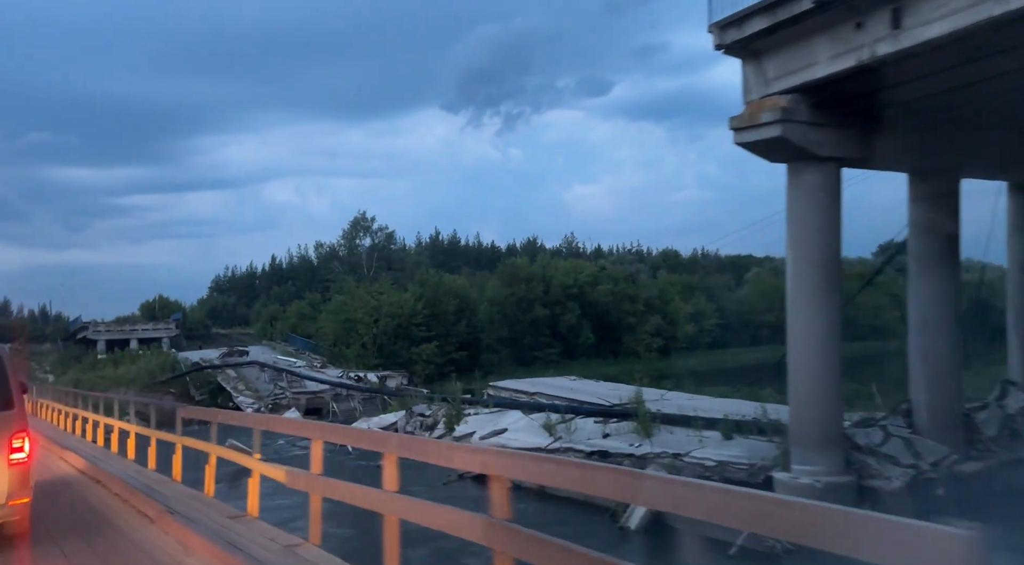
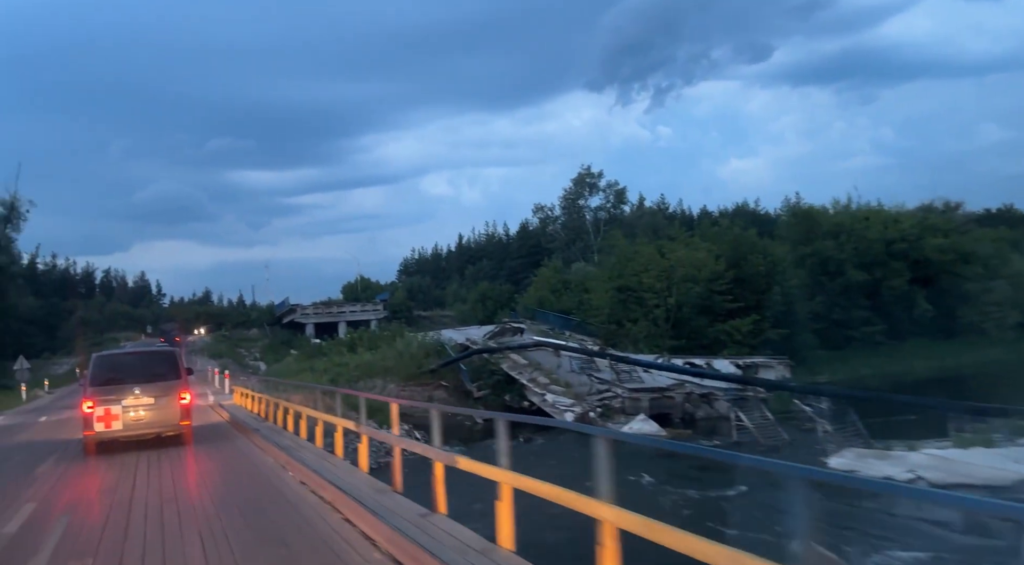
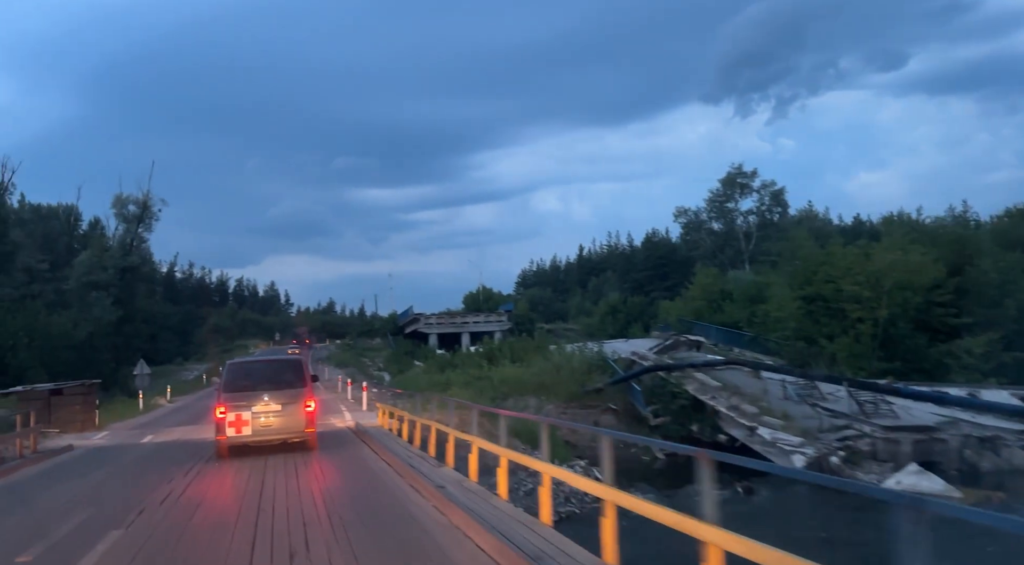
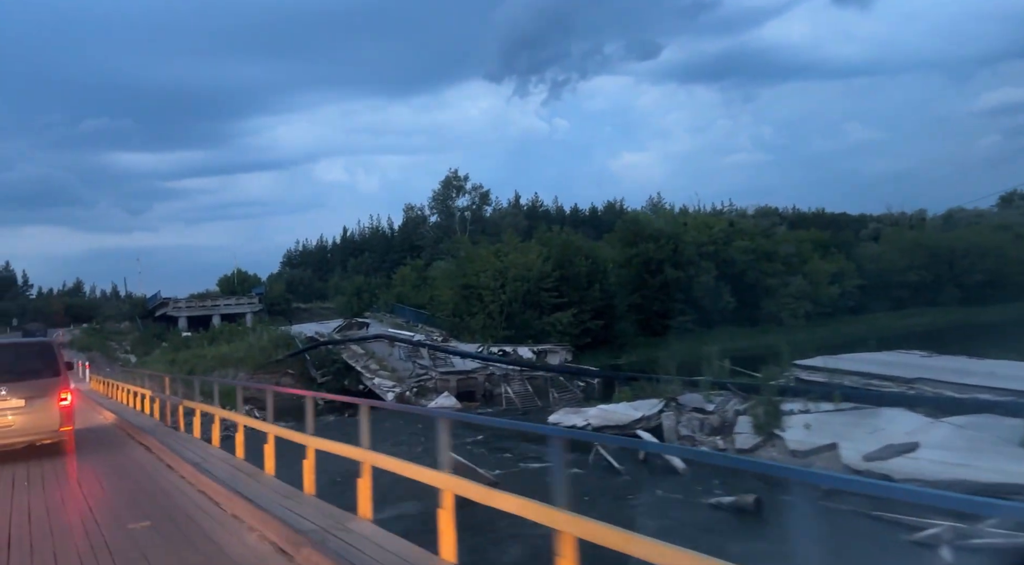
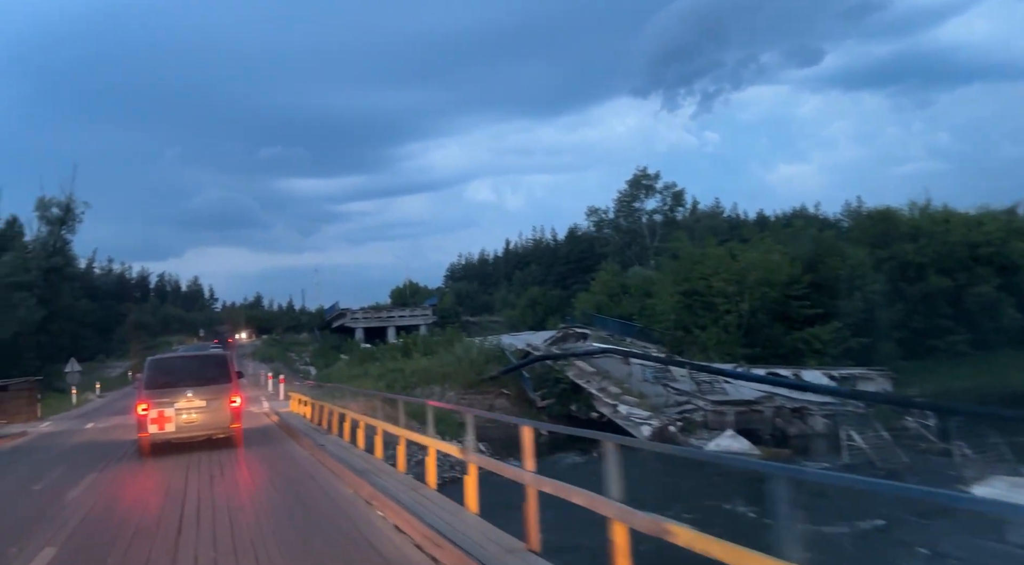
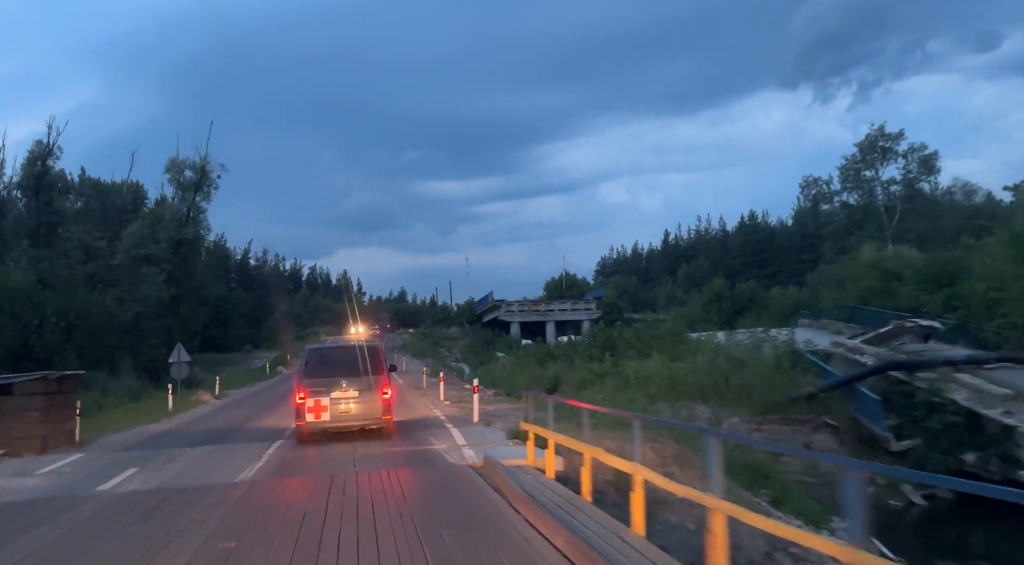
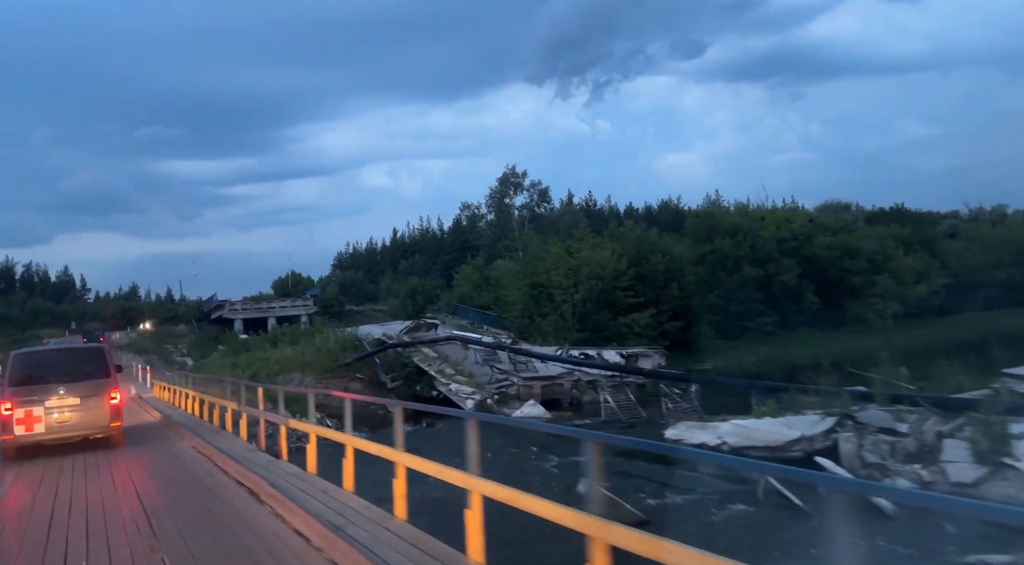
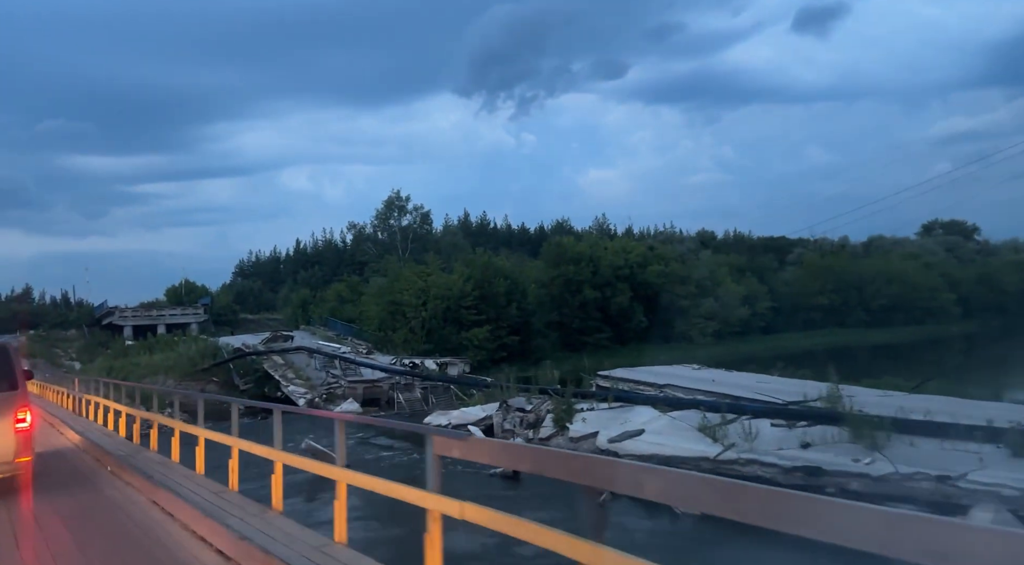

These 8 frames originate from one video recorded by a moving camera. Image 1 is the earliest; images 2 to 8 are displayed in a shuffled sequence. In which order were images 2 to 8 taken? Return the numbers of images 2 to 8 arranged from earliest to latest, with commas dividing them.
8, 4, 7, 2, 5, 3, 6
